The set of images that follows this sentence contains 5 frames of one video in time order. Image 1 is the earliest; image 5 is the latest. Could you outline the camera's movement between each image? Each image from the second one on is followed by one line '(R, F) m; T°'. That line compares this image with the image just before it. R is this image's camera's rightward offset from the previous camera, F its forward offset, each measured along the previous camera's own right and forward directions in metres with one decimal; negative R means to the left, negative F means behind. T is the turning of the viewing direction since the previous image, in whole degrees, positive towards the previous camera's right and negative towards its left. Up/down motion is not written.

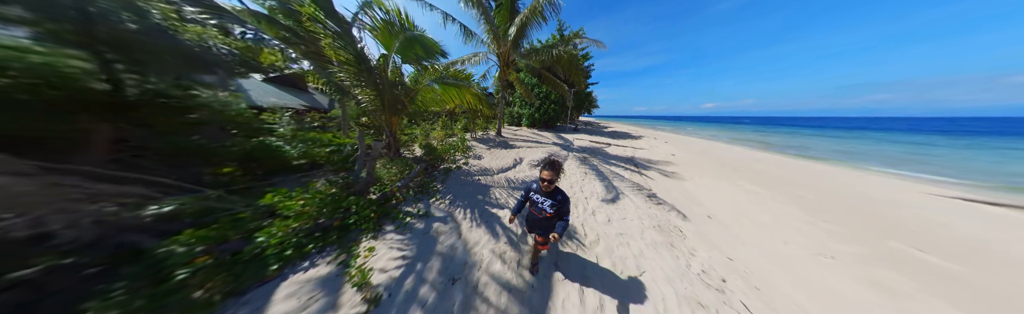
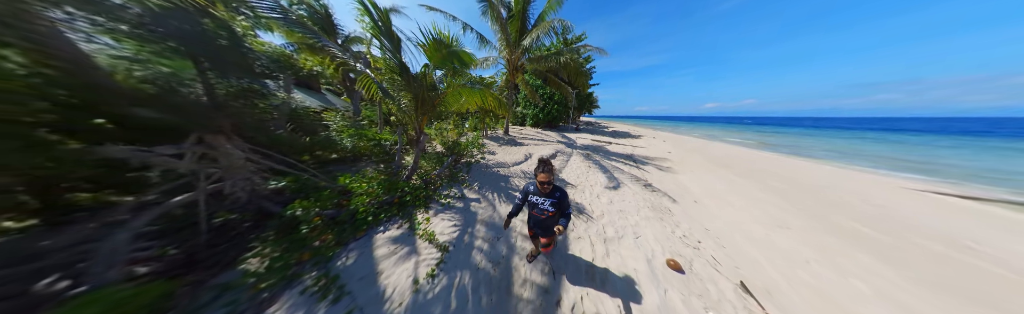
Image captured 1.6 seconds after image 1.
(-0.5, -0.6) m; 0°
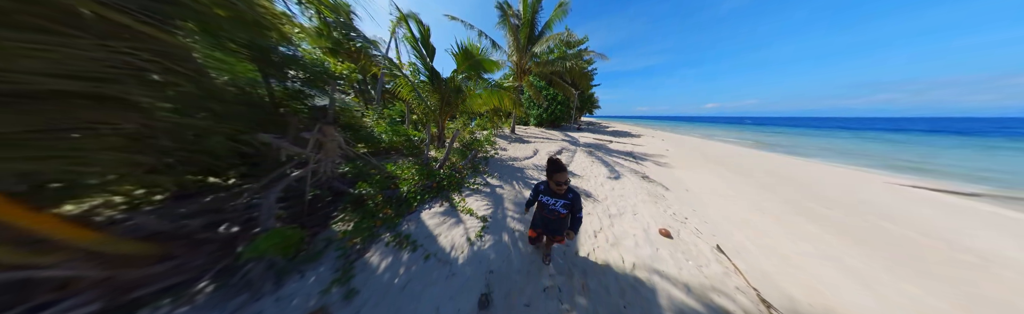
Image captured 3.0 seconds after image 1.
(-0.5, -0.6) m; 0°
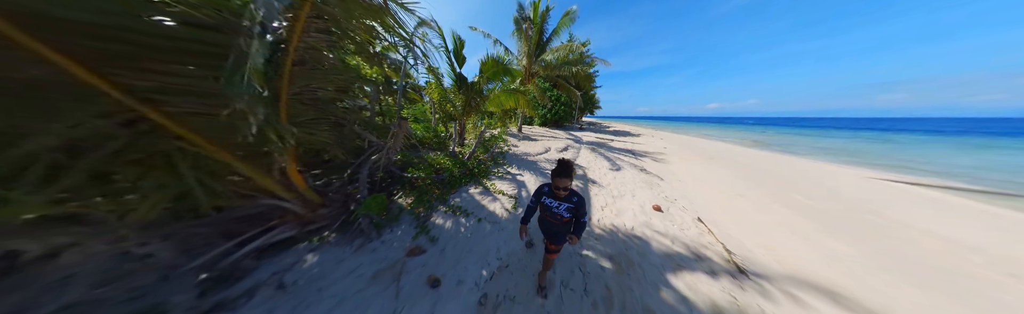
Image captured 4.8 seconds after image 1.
(-0.6, -0.7) m; 0°
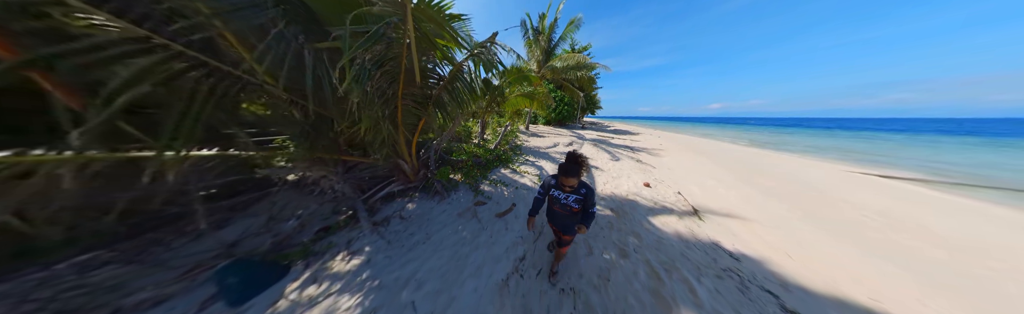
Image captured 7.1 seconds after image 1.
(-0.7, -1.0) m; 0°
